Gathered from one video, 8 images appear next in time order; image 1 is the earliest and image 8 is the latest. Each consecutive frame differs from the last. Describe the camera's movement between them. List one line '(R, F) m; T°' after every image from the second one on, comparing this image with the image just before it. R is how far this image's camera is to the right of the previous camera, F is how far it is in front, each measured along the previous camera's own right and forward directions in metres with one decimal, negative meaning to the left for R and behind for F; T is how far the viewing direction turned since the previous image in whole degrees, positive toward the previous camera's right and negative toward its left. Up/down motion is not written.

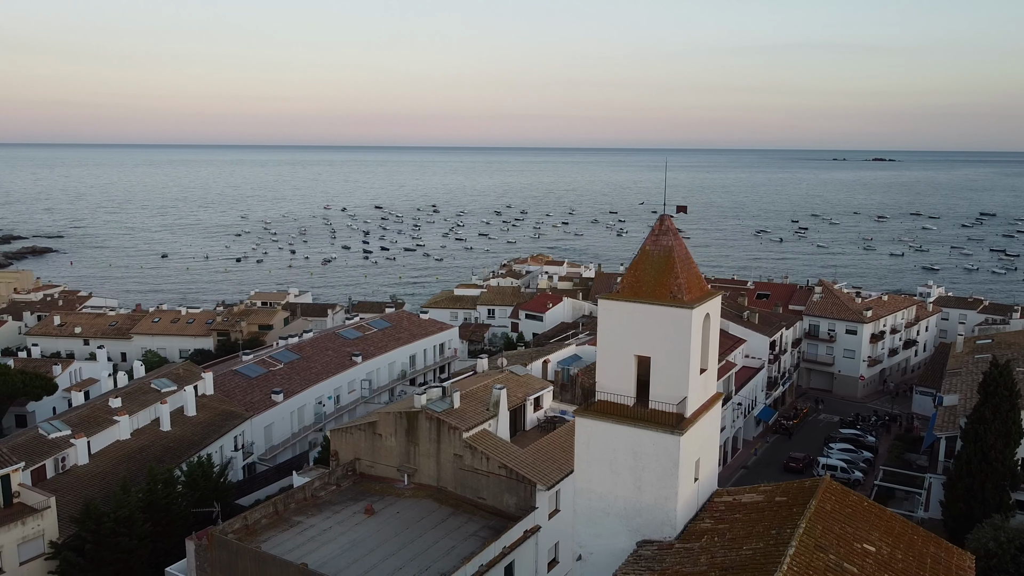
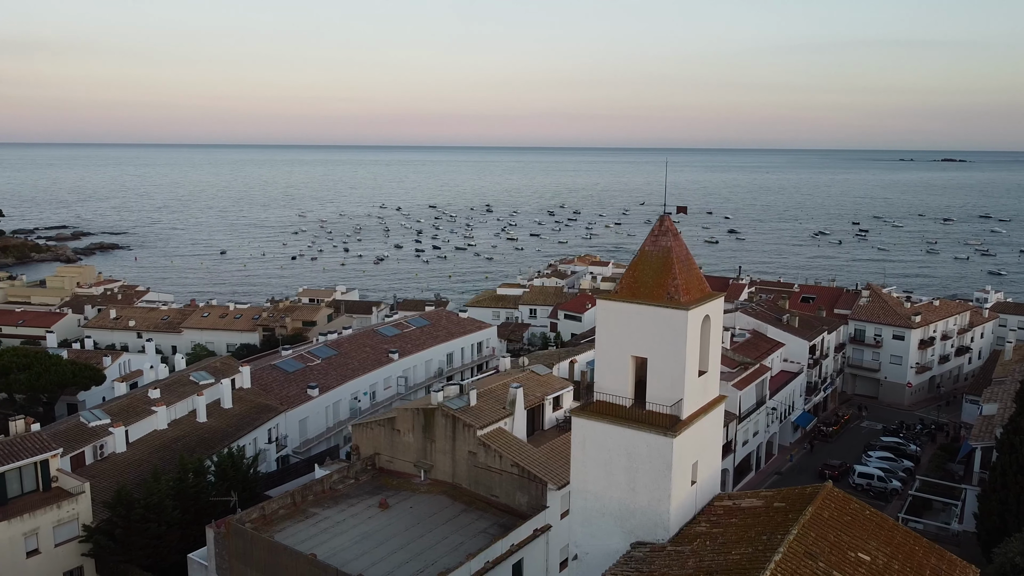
(+1.1, -0.1) m; -4°
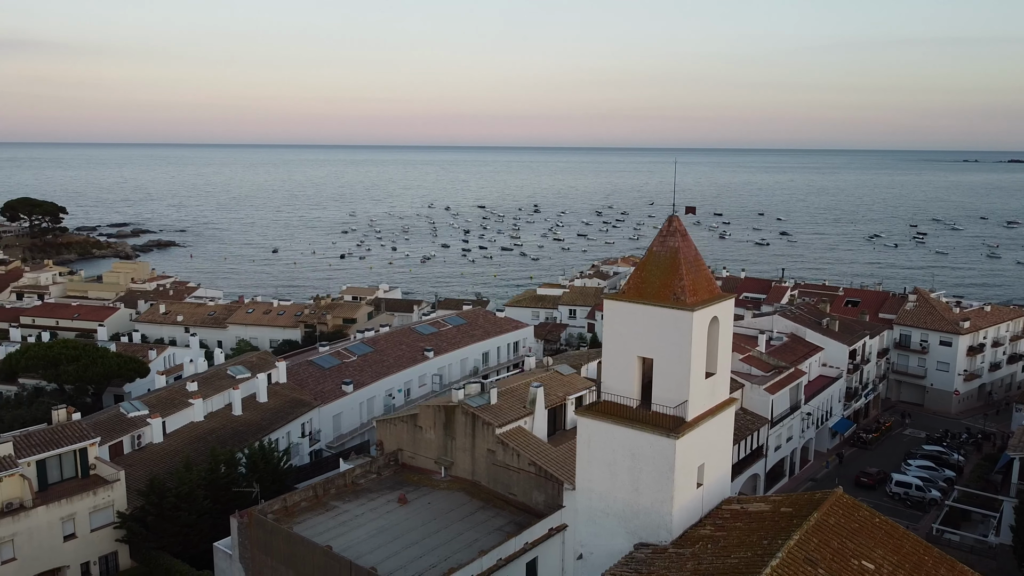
(+0.8, -0.1) m; -4°
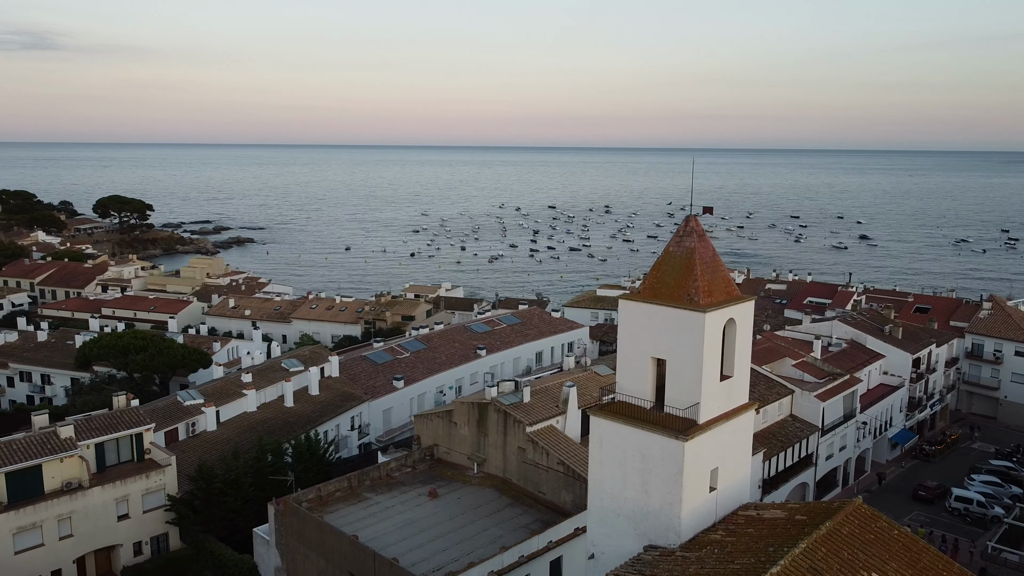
(+1.1, -0.1) m; -5°
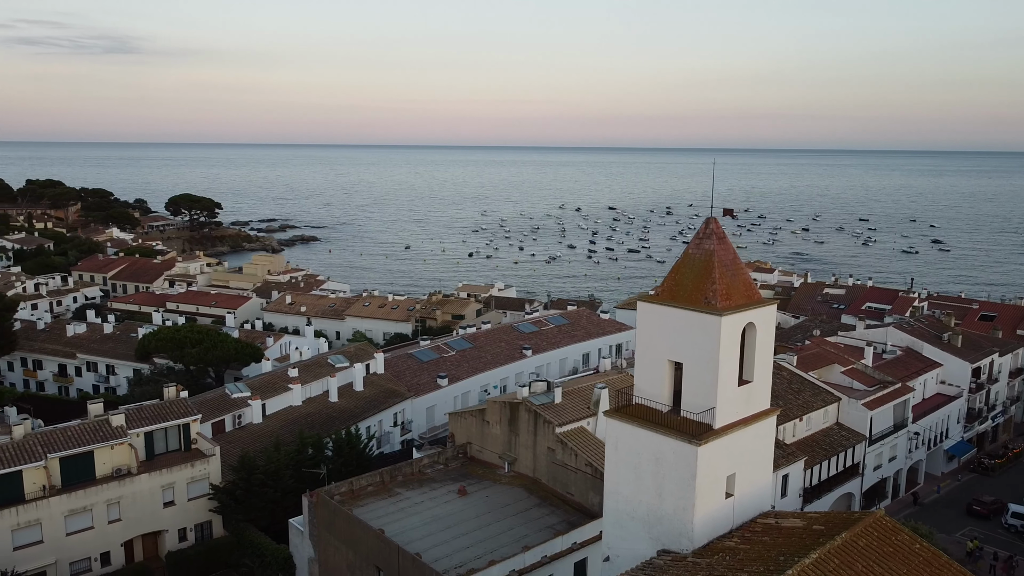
(+0.9, 0.0) m; -4°
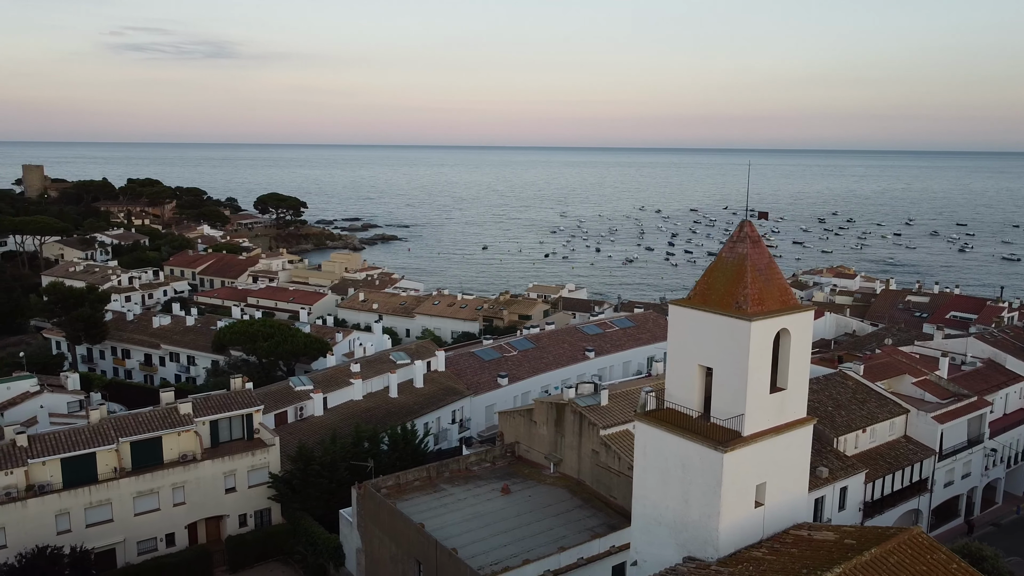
(+1.0, -0.1) m; -6°
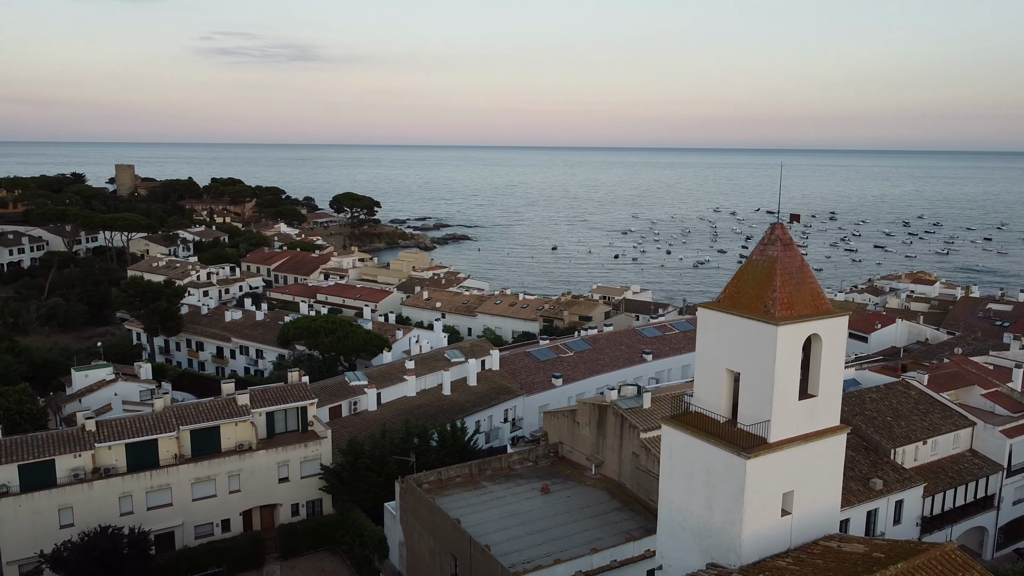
(+0.9, -0.1) m; -5°
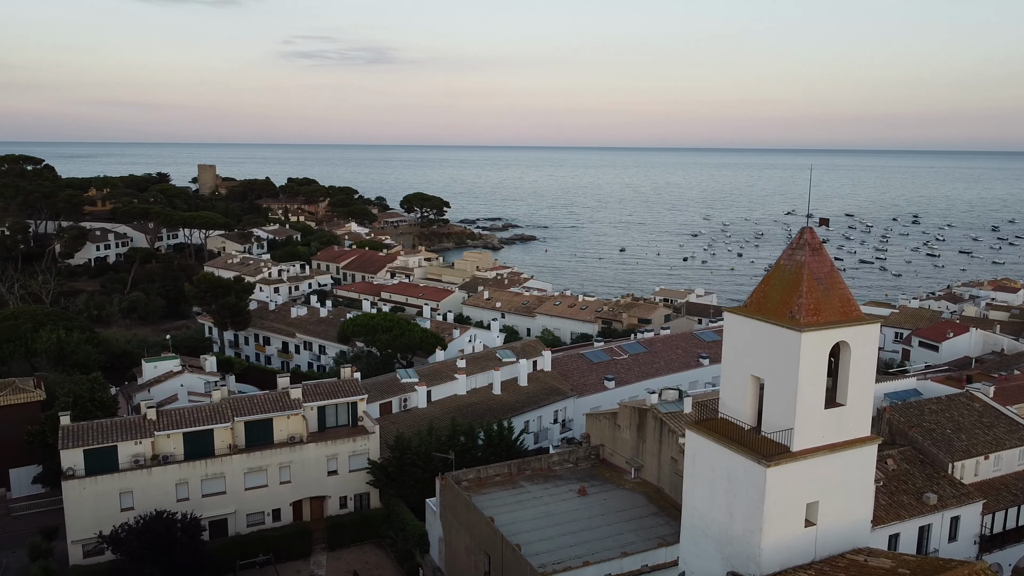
(+0.9, -0.1) m; -5°
